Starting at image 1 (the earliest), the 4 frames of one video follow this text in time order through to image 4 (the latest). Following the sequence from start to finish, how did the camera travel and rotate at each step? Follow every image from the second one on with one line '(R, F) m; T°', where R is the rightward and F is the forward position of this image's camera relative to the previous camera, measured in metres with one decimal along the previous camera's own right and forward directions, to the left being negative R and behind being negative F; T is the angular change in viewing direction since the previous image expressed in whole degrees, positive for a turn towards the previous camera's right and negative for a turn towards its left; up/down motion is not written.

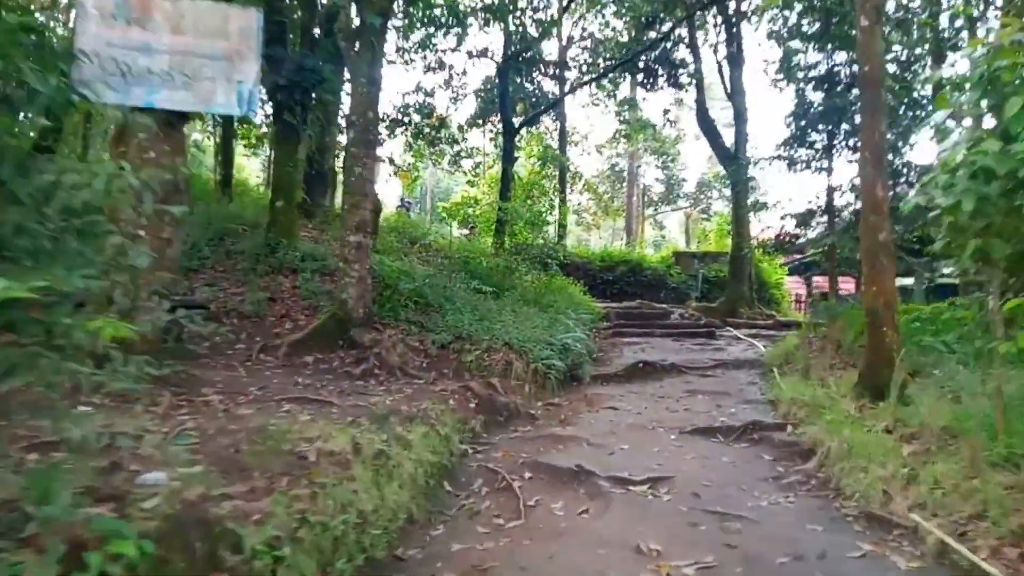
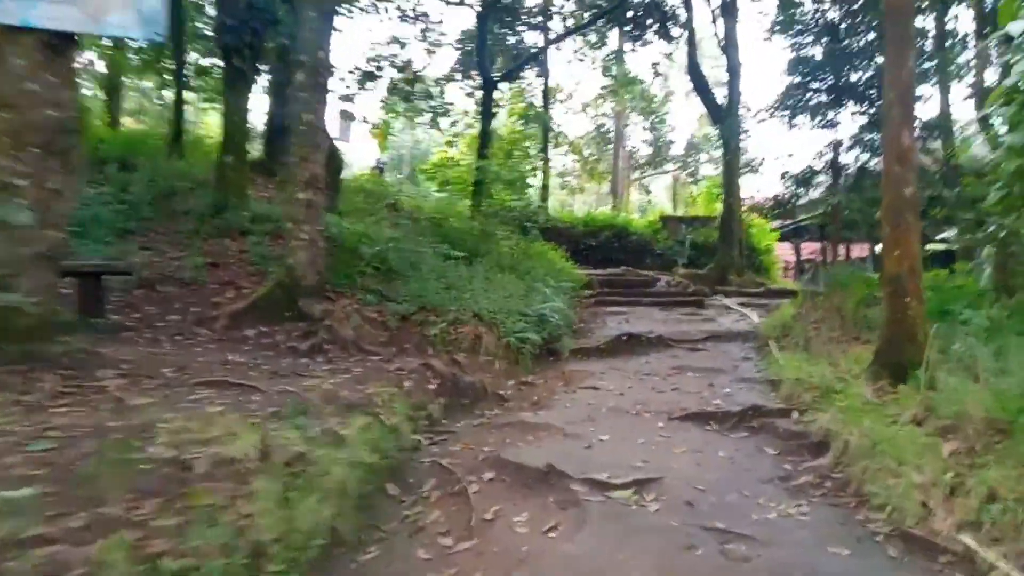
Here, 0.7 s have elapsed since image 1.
(+0.1, +0.8) m; +1°
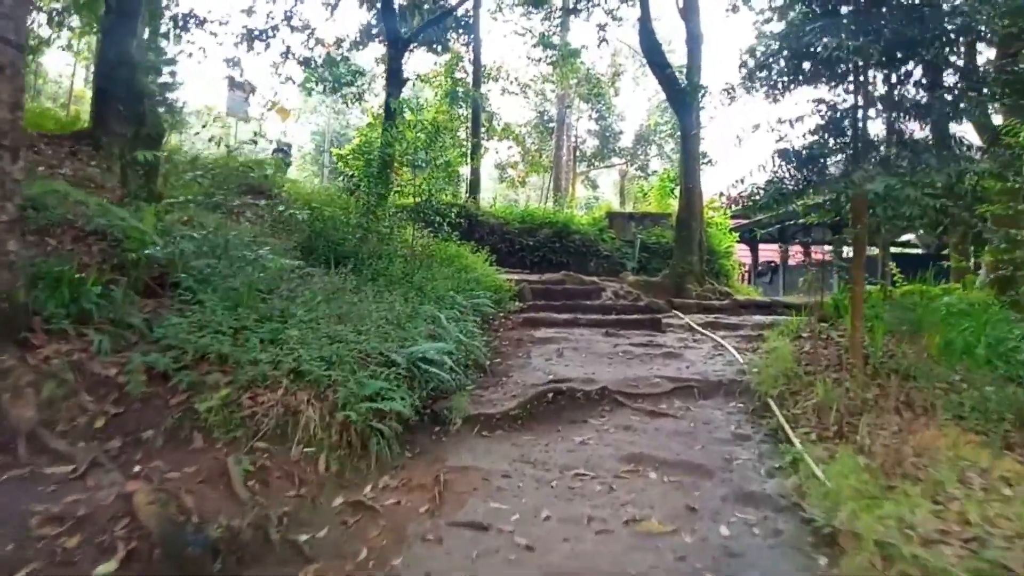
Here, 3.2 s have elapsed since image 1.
(+0.6, +2.8) m; +4°
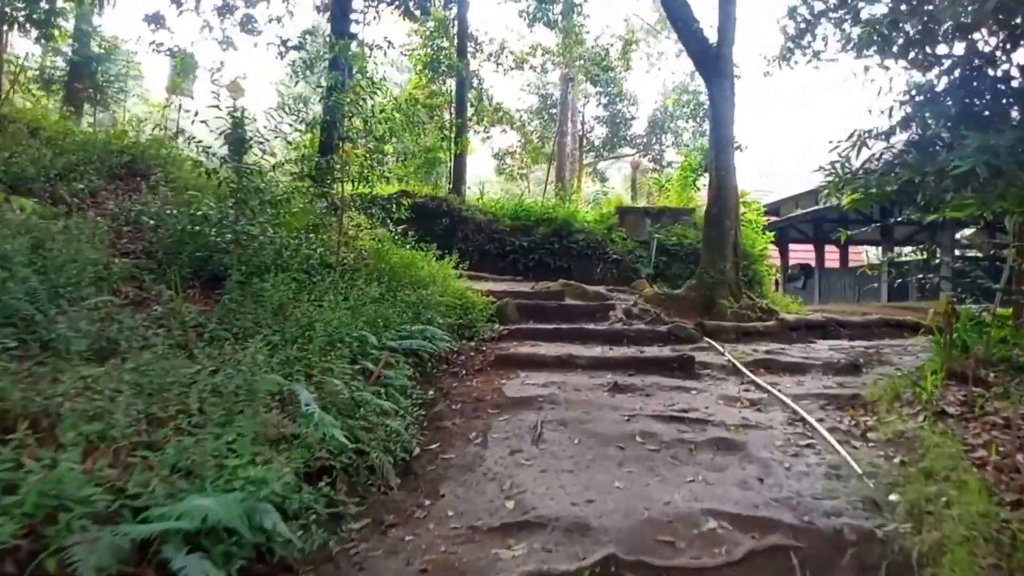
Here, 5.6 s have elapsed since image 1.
(+0.4, +2.7) m; -1°
